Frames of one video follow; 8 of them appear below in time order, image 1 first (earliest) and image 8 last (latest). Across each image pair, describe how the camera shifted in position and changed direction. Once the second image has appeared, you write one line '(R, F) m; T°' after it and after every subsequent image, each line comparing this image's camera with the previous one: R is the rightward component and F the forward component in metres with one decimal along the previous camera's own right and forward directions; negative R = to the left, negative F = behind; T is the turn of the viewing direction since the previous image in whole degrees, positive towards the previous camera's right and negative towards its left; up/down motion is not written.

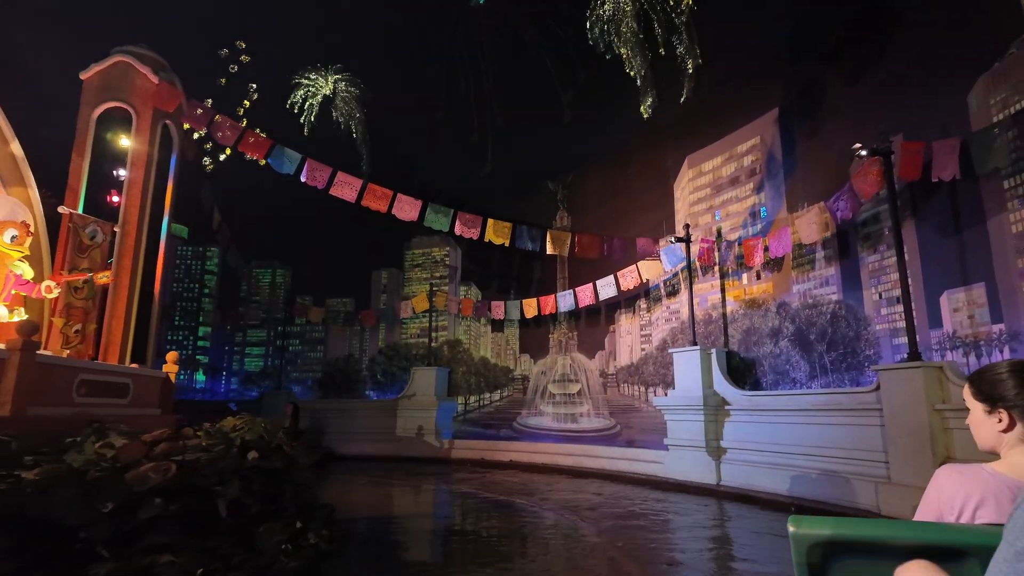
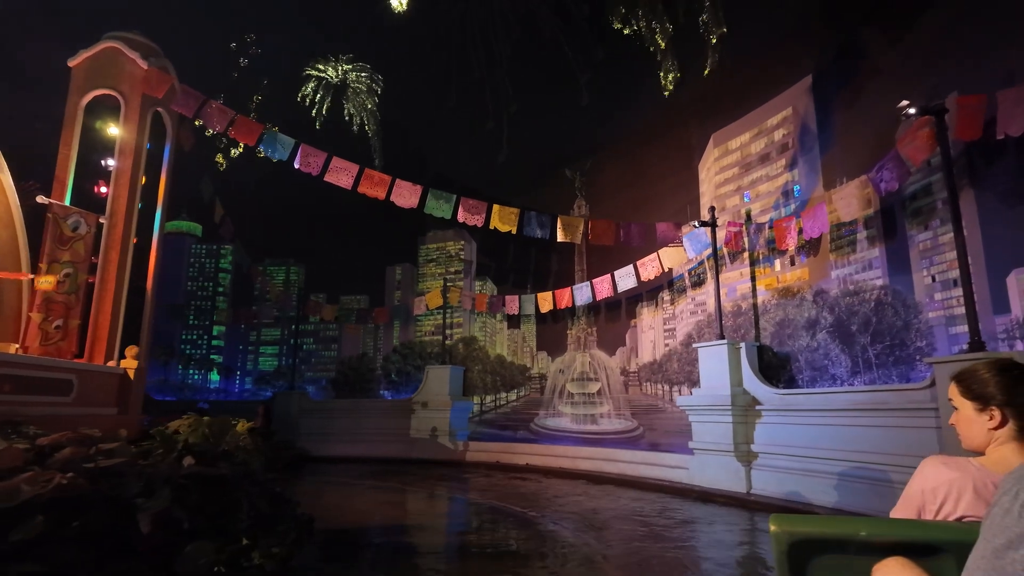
(+0.4, +0.7) m; -3°
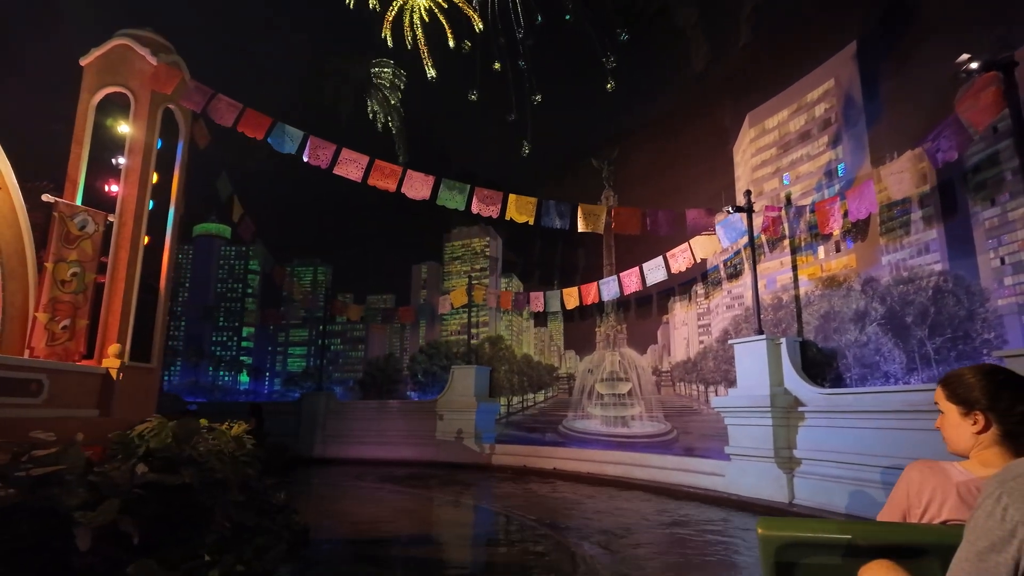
(+0.3, +0.5) m; -4°
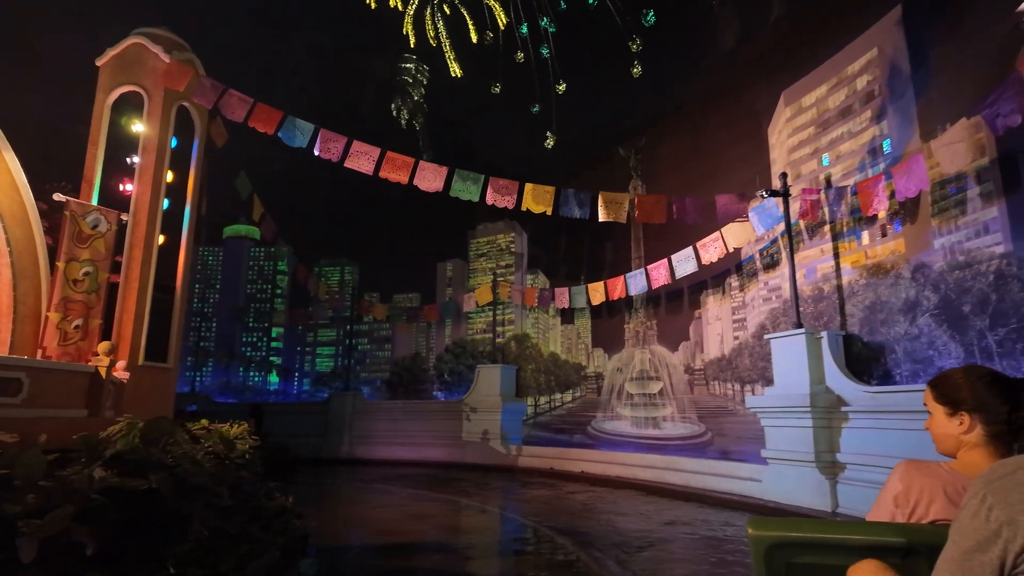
(+0.3, +0.4) m; -4°
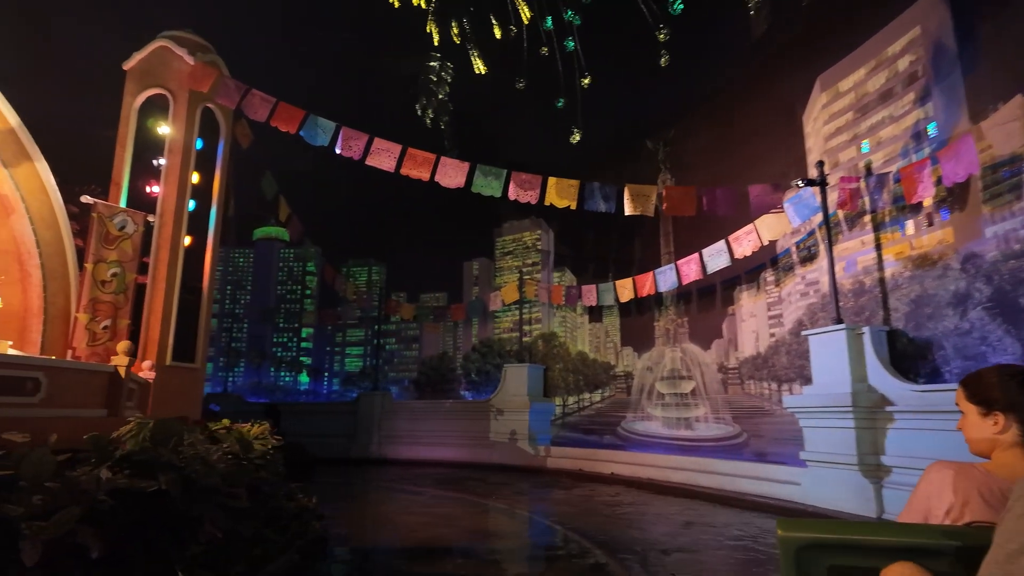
(+0.1, +0.2) m; -3°
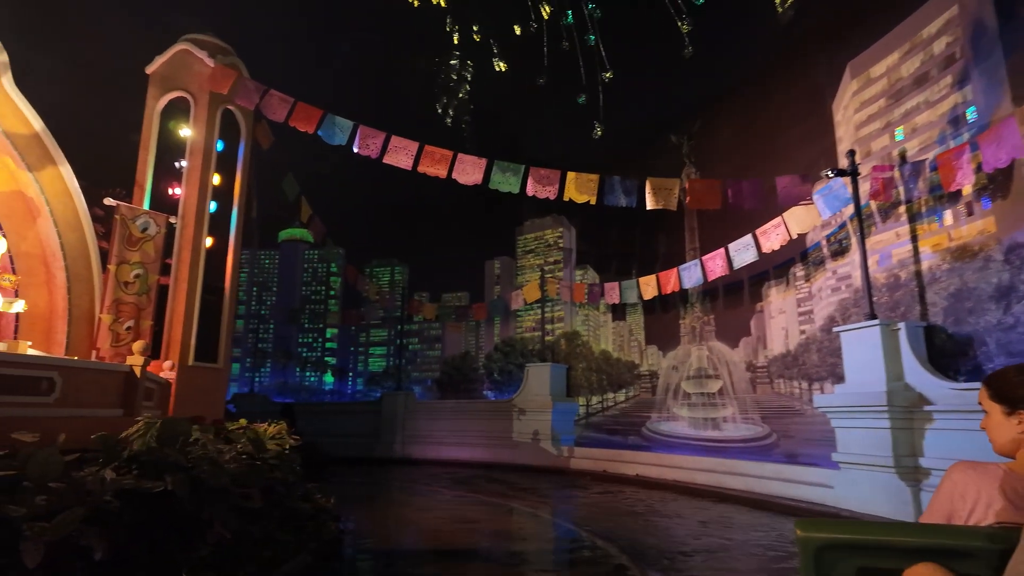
(+0.1, +0.1) m; -2°
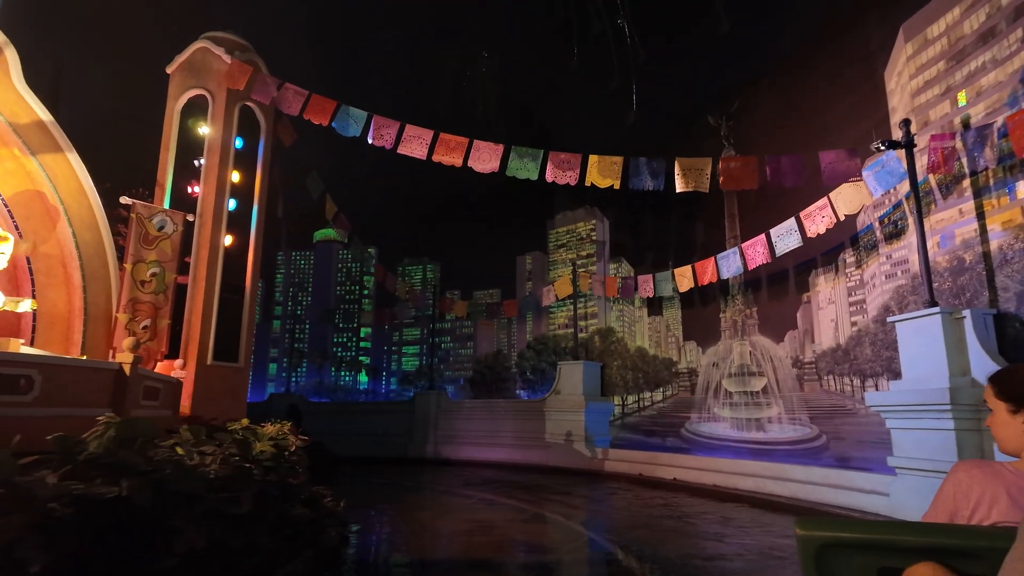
(+0.3, +0.4) m; -4°
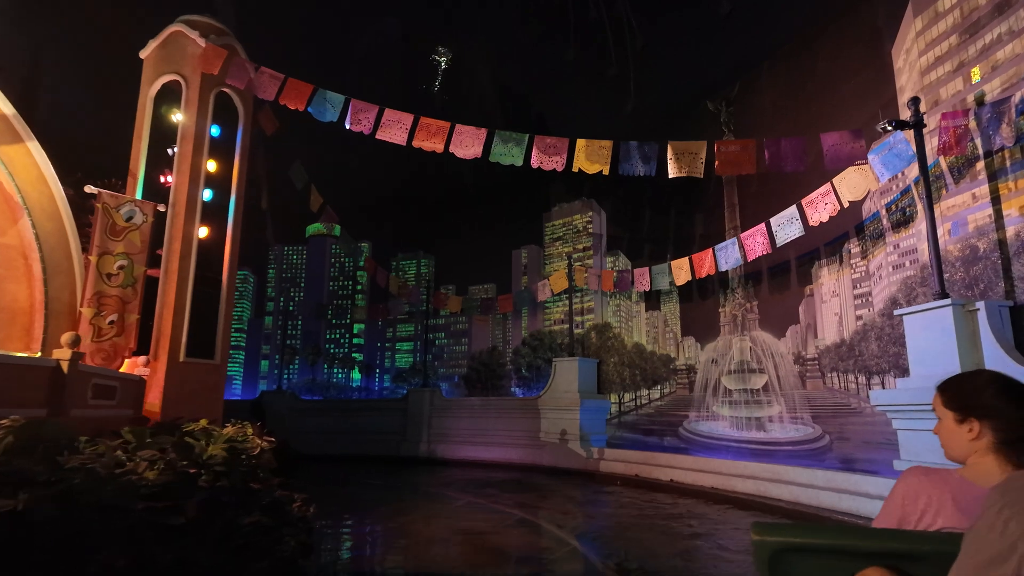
(+0.2, +0.4) m; -1°
